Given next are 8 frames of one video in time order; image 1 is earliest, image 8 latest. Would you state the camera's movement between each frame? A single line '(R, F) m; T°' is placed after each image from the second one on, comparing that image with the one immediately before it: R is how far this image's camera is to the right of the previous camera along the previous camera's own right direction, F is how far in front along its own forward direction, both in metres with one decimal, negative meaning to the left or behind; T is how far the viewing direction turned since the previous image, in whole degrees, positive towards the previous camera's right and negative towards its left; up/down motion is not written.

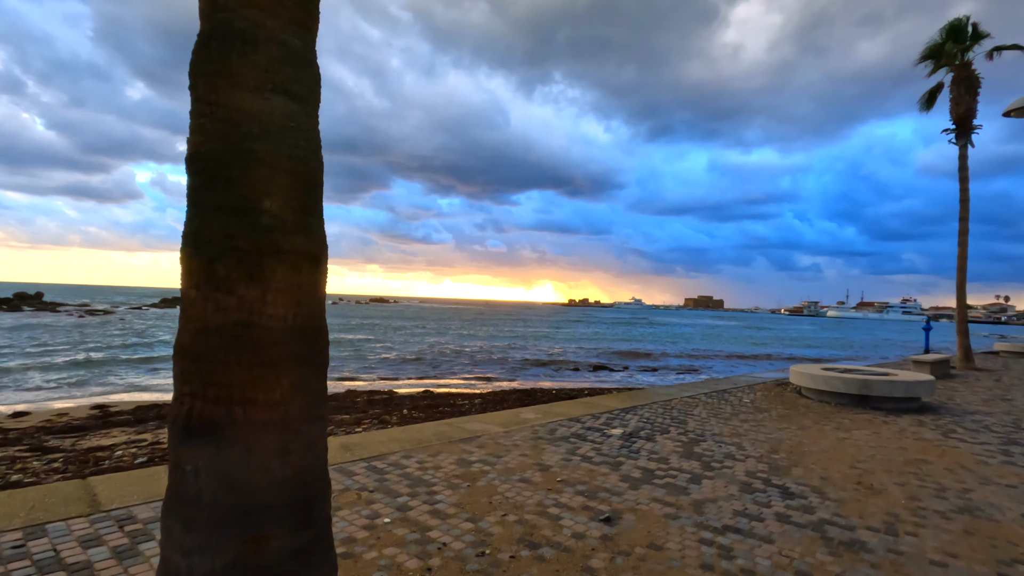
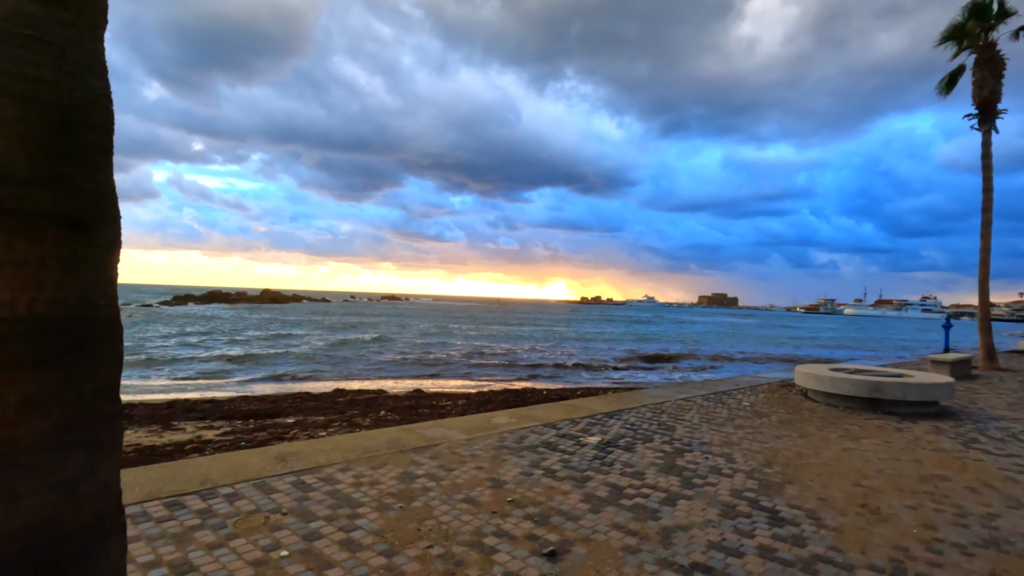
(+0.5, +0.7) m; -1°
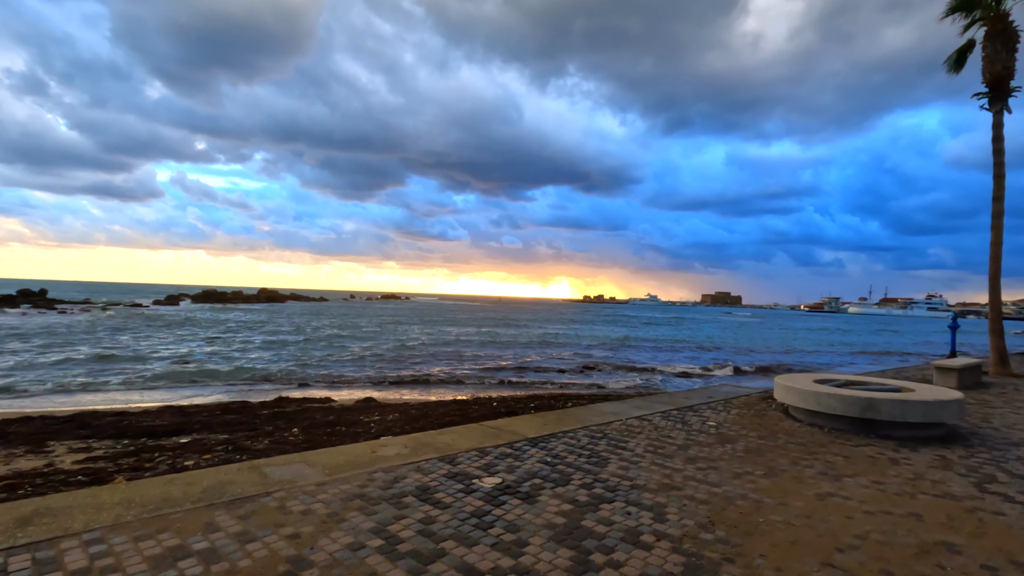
(+1.2, +1.5) m; 0°
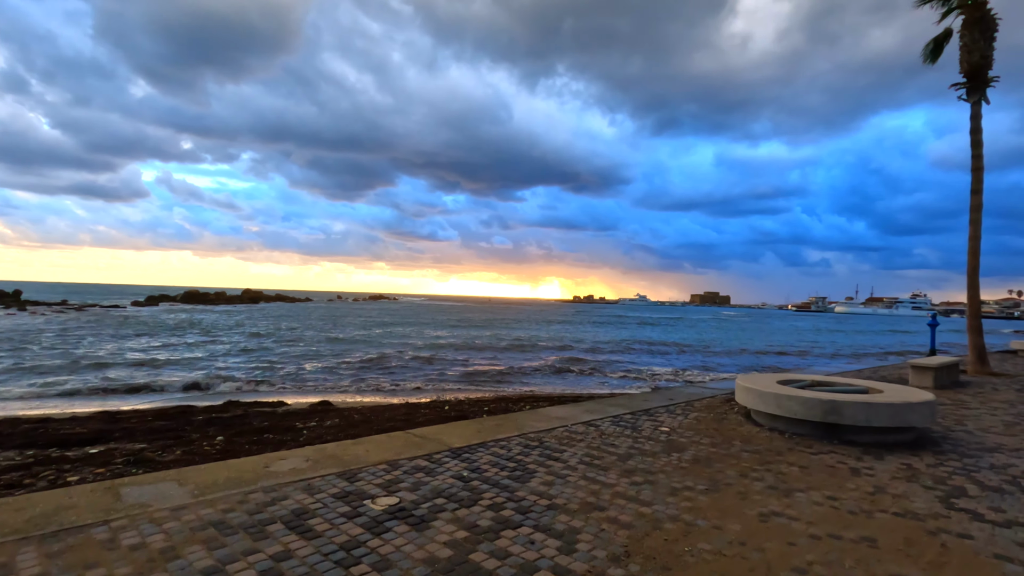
(+0.7, +0.6) m; +1°
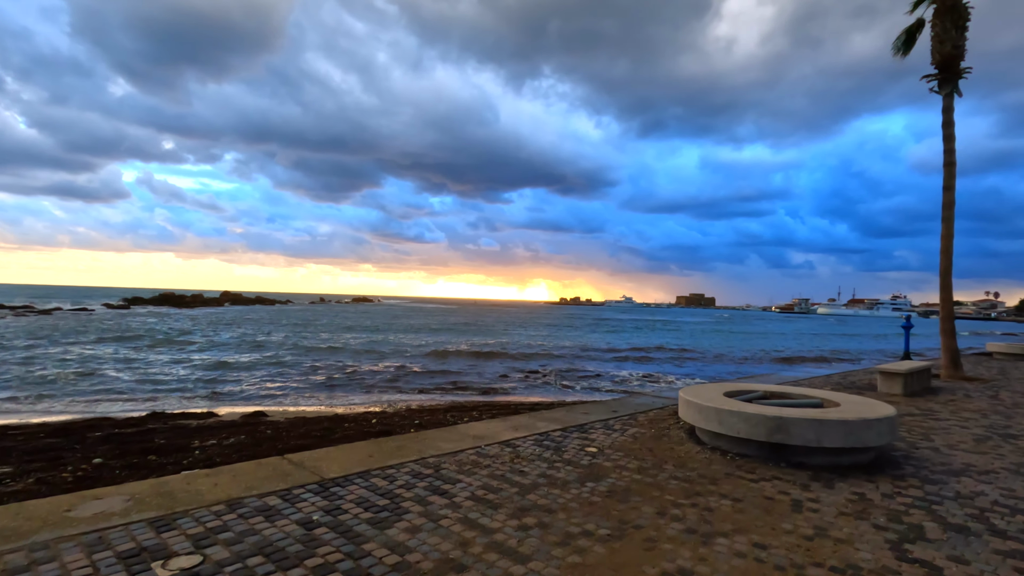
(+0.9, +0.9) m; +1°
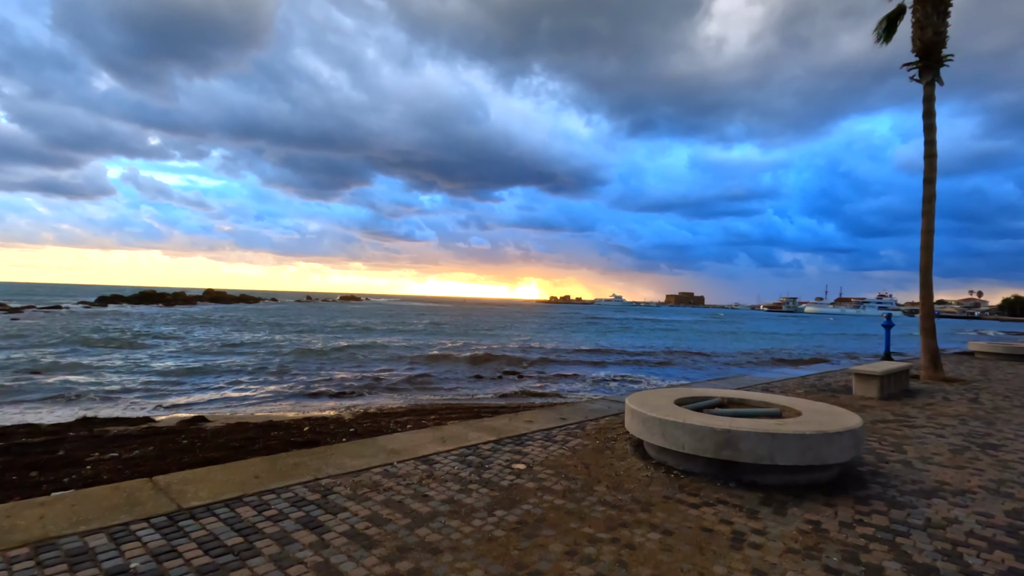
(+0.7, +0.7) m; +1°
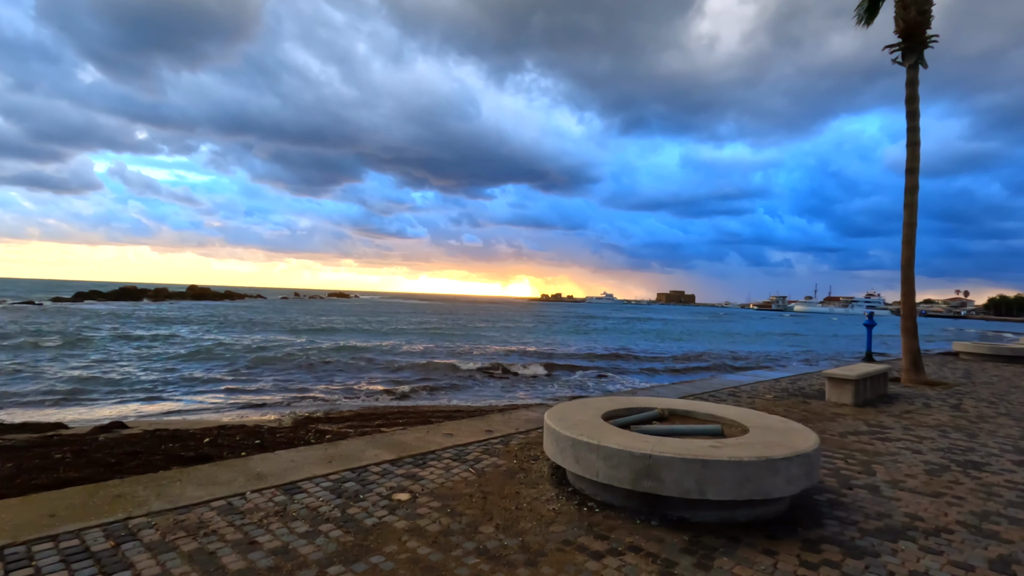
(+0.9, +0.9) m; +1°
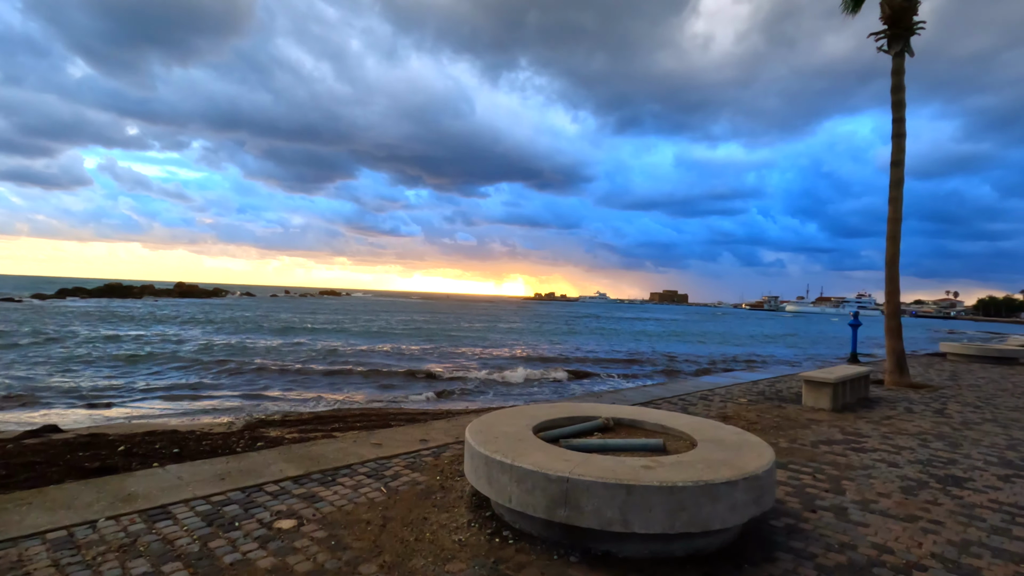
(+0.6, +0.6) m; +1°
